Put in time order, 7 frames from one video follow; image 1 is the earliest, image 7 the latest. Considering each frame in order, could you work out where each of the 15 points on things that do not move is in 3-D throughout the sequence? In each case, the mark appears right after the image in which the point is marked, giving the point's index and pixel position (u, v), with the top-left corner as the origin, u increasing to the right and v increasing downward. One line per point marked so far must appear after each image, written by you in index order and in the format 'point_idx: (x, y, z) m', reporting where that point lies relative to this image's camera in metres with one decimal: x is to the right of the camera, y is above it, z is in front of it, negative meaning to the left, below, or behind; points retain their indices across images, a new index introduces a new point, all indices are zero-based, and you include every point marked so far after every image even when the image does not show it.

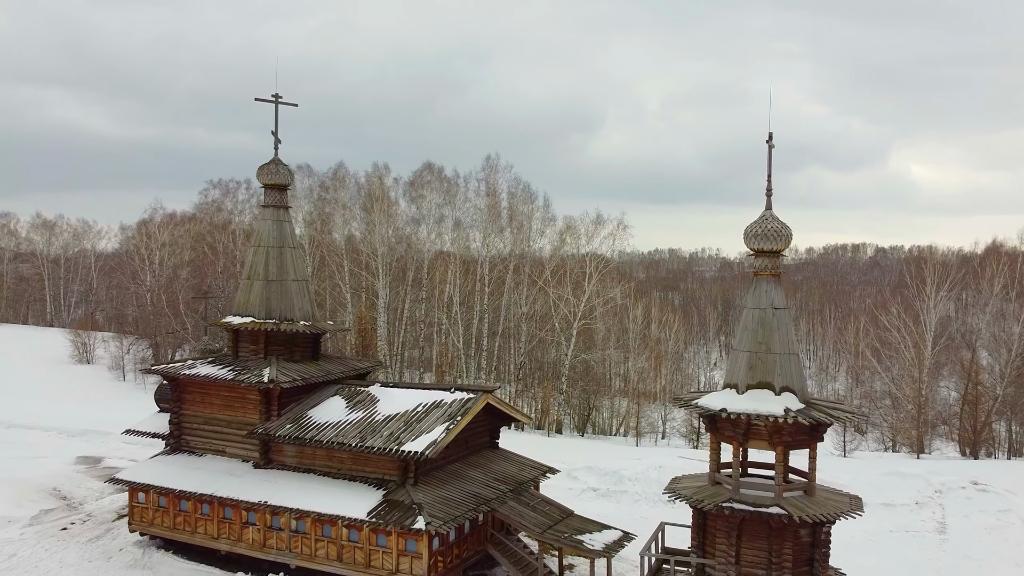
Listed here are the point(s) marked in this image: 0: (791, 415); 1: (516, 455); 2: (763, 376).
0: (+3.5, -1.6, +7.5) m
1: (+0.1, -3.9, +13.9) m
2: (+3.4, -1.2, +8.0) m
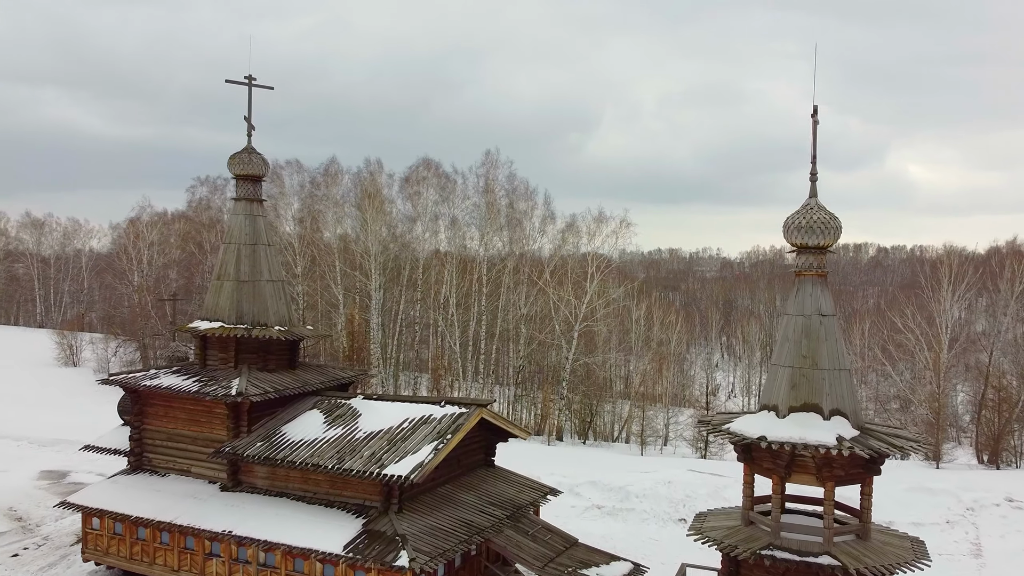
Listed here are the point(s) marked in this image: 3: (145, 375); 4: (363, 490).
0: (+3.5, -1.6, +6.2) m
1: (+0.1, -3.9, +12.5) m
2: (+3.3, -1.2, +6.7) m
3: (-7.7, -1.8, +12.5) m
4: (-2.6, -3.6, +10.6) m
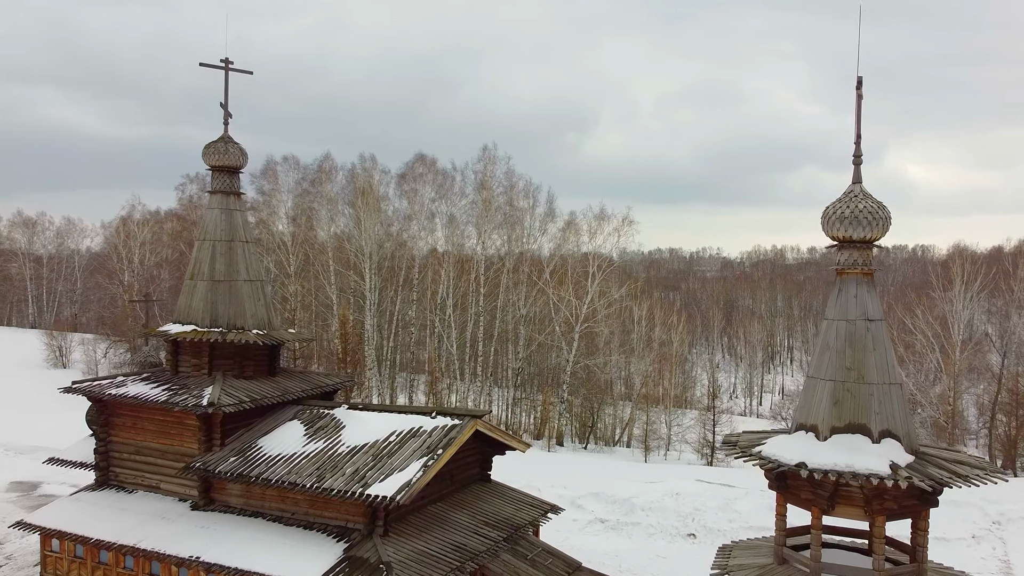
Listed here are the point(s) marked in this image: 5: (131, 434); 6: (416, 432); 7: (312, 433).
0: (+3.4, -1.6, +5.2) m
1: (0.0, -3.9, +11.6) m
2: (+3.3, -1.2, +5.7) m
3: (-7.7, -1.8, +11.5) m
4: (-2.7, -3.6, +9.6) m
5: (-7.2, -2.8, +11.4) m
6: (-1.6, -2.5, +10.3) m
7: (-3.6, -2.6, +10.7) m
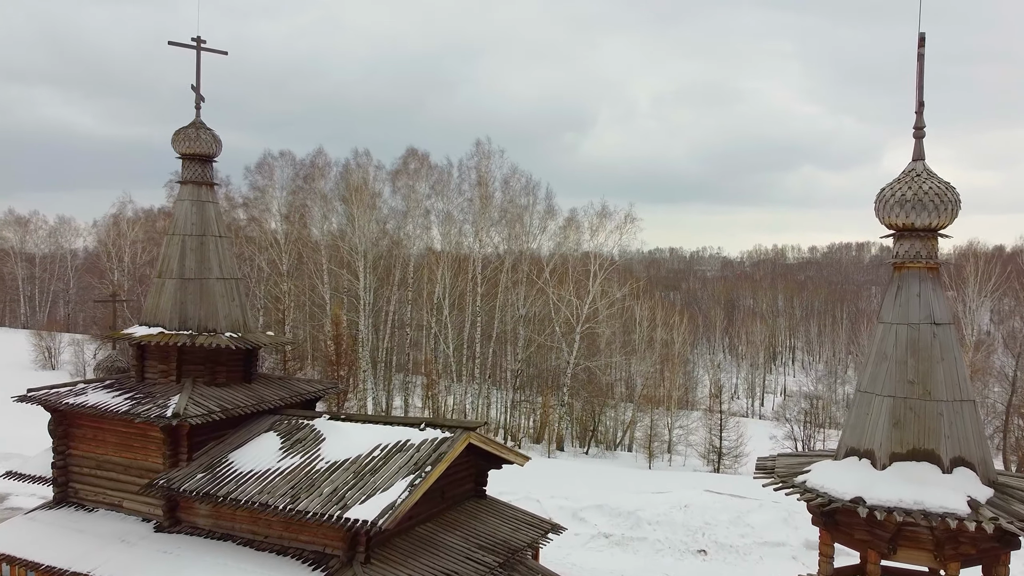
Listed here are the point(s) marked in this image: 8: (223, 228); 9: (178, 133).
0: (+3.4, -1.6, +4.2) m
1: (0.0, -3.9, +10.6) m
2: (+3.2, -1.2, +4.7) m
3: (-7.8, -1.8, +10.5) m
4: (-2.7, -3.6, +8.6) m
5: (-7.3, -2.8, +10.4) m
6: (-1.7, -2.4, +9.3) m
7: (-3.6, -2.6, +9.8) m
8: (-5.5, +1.1, +11.4) m
9: (-6.2, +2.8, +11.0) m
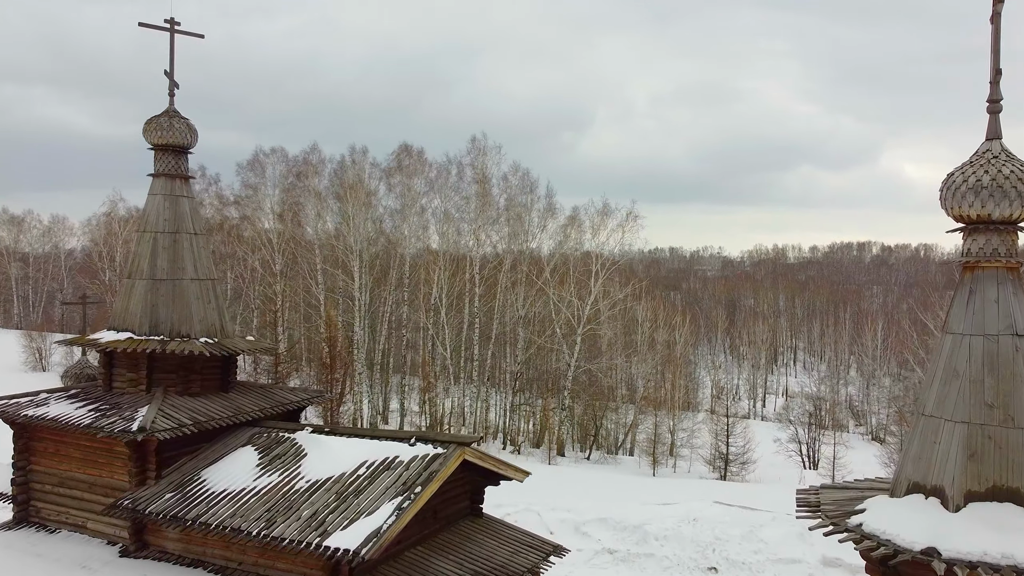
0: (+3.4, -1.6, +3.4) m
1: (-0.1, -3.9, +9.8) m
2: (+3.2, -1.2, +3.9) m
3: (-7.8, -1.8, +9.7) m
4: (-2.7, -3.6, +7.8) m
5: (-7.3, -2.8, +9.6) m
6: (-1.7, -2.5, +8.5) m
7: (-3.7, -2.6, +8.9) m
8: (-5.5, +1.1, +10.5) m
9: (-6.2, +2.8, +10.2) m
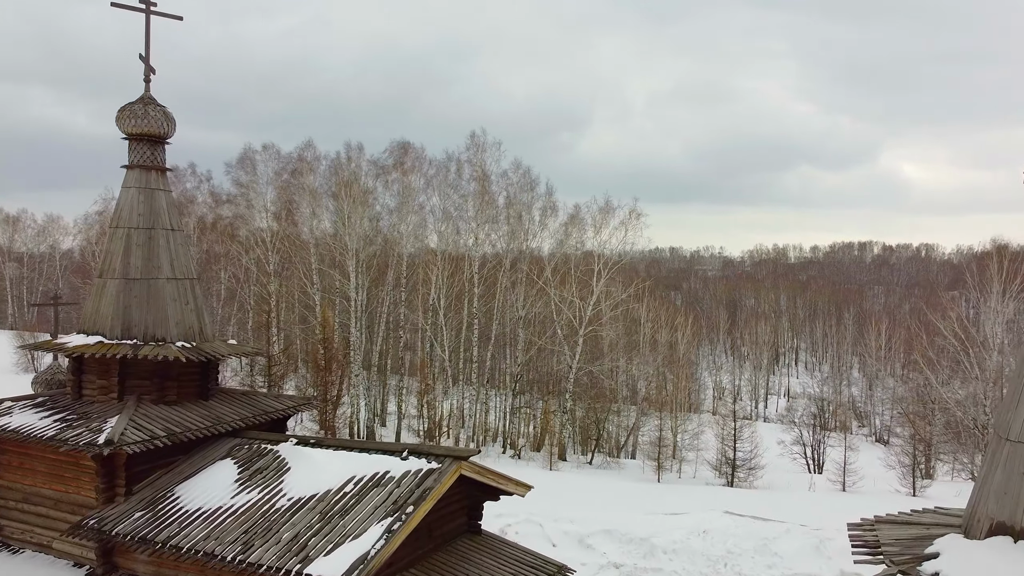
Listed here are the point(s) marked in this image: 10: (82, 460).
0: (+3.4, -1.6, +2.7) m
1: (0.0, -3.9, +9.0) m
2: (+3.2, -1.2, +3.2) m
3: (-7.8, -1.8, +9.0) m
4: (-2.7, -3.6, +7.1) m
5: (-7.3, -2.8, +8.9) m
6: (-1.7, -2.5, +7.8) m
7: (-3.7, -2.6, +8.2) m
8: (-5.5, +1.1, +9.8) m
9: (-6.2, +2.8, +9.5) m
10: (-5.9, -2.4, +8.3) m
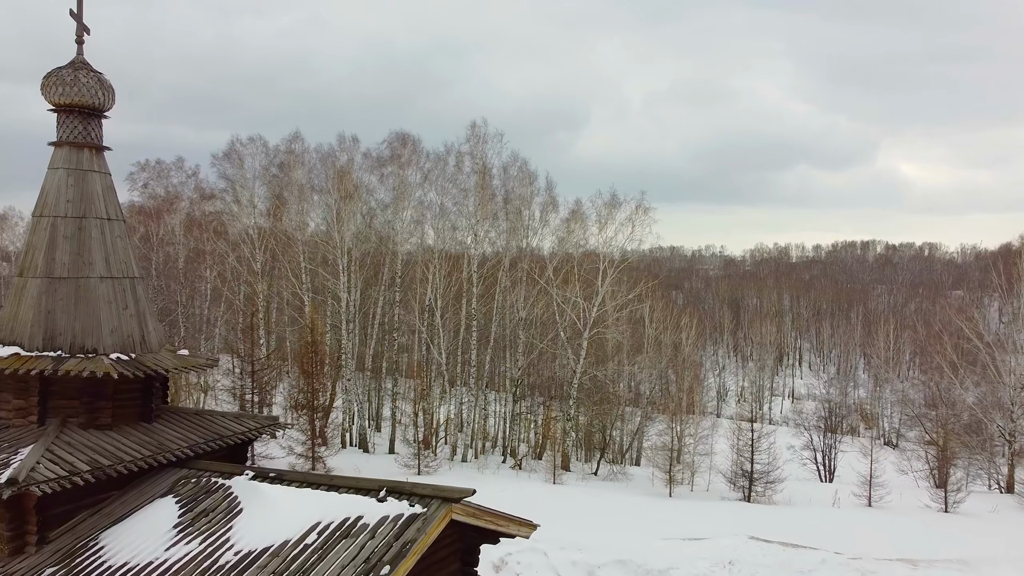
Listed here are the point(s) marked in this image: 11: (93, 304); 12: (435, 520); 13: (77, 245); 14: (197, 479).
0: (+3.4, -1.7, +1.2) m
1: (0.0, -3.9, +7.5) m
2: (+3.2, -1.2, +1.6) m
3: (-7.8, -1.9, +7.5) m
4: (-2.7, -3.6, +5.6) m
5: (-7.3, -2.8, +7.3) m
6: (-1.7, -2.5, +6.2) m
7: (-3.6, -2.6, +6.7) m
8: (-5.5, +1.1, +8.3) m
9: (-6.1, +2.8, +7.9) m
10: (-5.9, -2.4, +6.7) m
11: (-5.4, -0.2, +7.7) m
12: (-0.8, -2.4, +6.0) m
13: (-5.7, +0.6, +7.9) m
14: (-3.9, -2.4, +7.4) m
